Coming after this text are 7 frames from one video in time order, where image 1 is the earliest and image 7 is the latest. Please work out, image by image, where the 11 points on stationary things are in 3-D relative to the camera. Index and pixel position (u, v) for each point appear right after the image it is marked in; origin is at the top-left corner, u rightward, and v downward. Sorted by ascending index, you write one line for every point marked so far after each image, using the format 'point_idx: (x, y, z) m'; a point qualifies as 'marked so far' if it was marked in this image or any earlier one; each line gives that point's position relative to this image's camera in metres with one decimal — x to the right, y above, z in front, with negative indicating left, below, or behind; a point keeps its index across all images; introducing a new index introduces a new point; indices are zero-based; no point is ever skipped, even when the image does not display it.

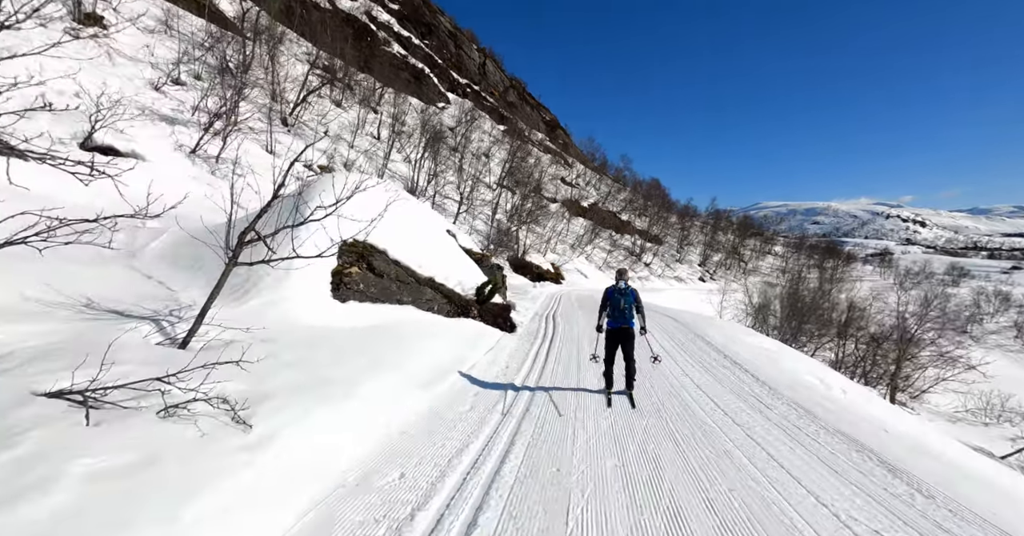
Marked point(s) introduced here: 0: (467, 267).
0: (-1.2, +0.1, +10.8) m
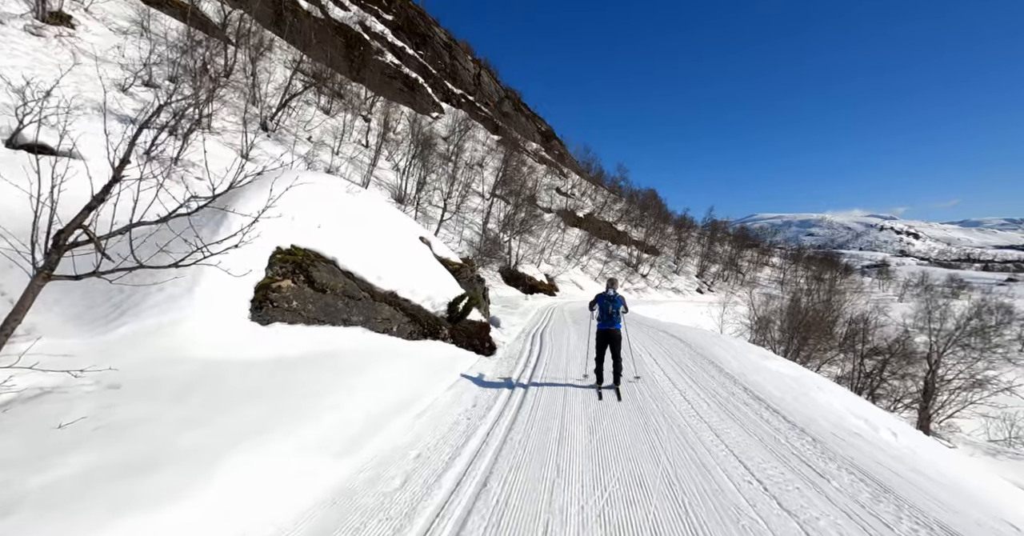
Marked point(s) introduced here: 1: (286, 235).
0: (-1.7, -0.2, +9.4) m
1: (-3.6, +0.5, +6.6) m
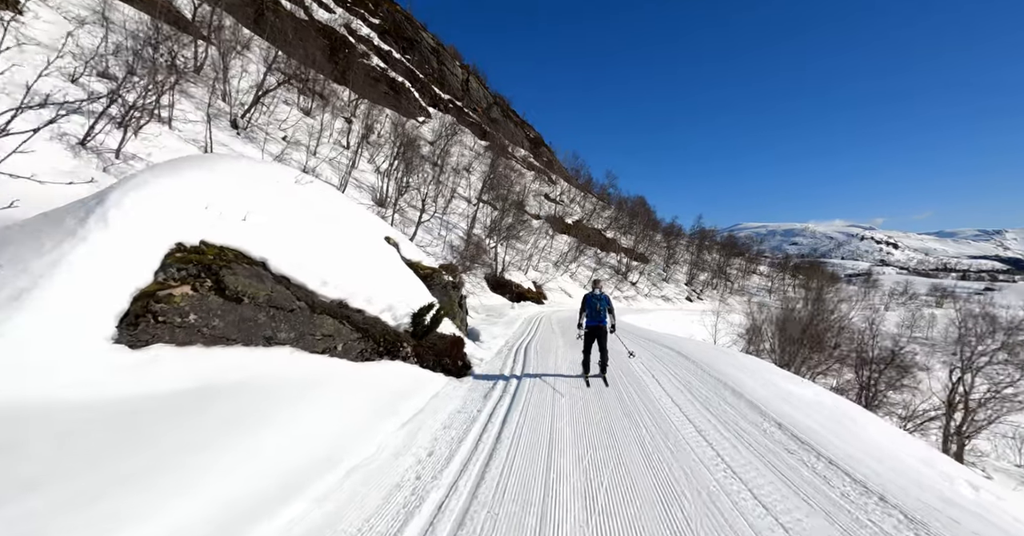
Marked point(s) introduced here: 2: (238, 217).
0: (-2.1, -0.3, +8.0) m
1: (-3.9, +0.5, +5.1) m
2: (-3.7, +0.7, +5.7) m
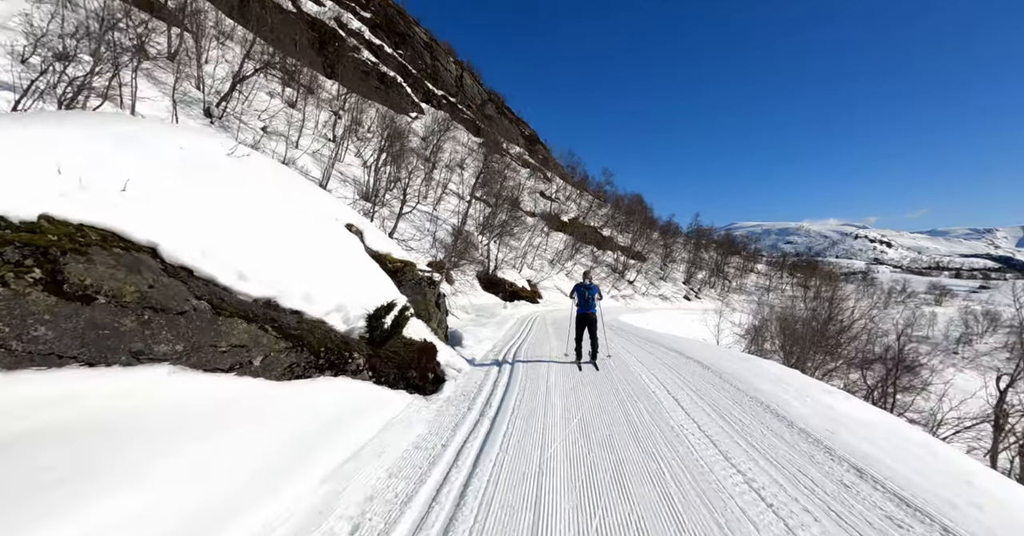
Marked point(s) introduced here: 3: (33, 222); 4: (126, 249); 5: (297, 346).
0: (-2.3, -0.2, +6.6) m
1: (-4.1, +0.6, +3.7) m
2: (-4.0, +0.8, +4.2) m
3: (-4.0, +0.4, +3.5) m
4: (-3.6, +0.2, +3.9) m
5: (-2.5, -0.9, +4.9) m
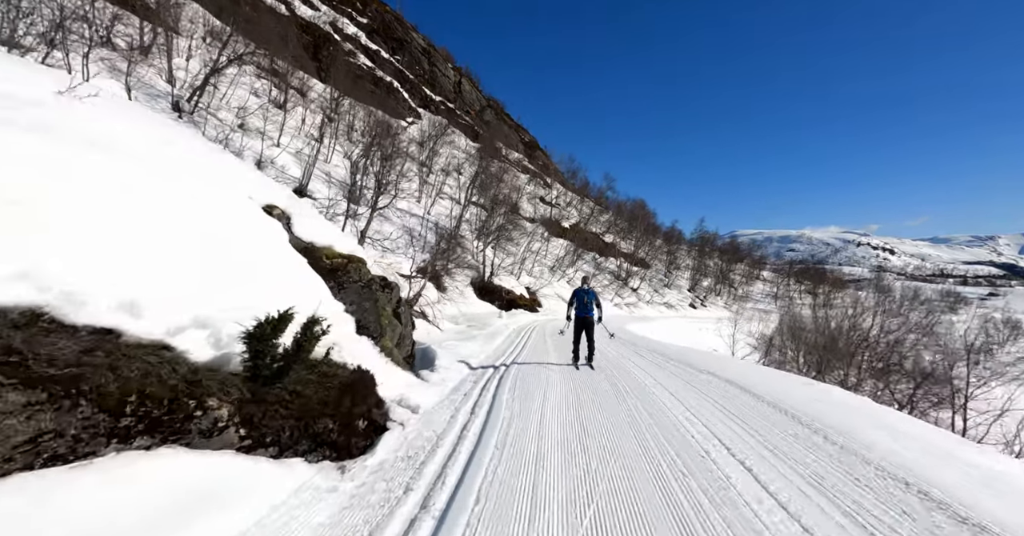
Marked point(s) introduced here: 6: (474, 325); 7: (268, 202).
0: (-2.6, -0.1, +4.4) m
1: (-4.4, +0.8, +1.5) m
2: (-4.3, +0.9, +2.1) m
3: (-4.3, +0.5, +1.4) m
4: (-3.9, +0.3, +1.8) m
5: (-2.8, -0.8, +2.7) m
6: (-1.7, -2.7, +19.4) m
7: (-3.3, +1.0, +6.1) m
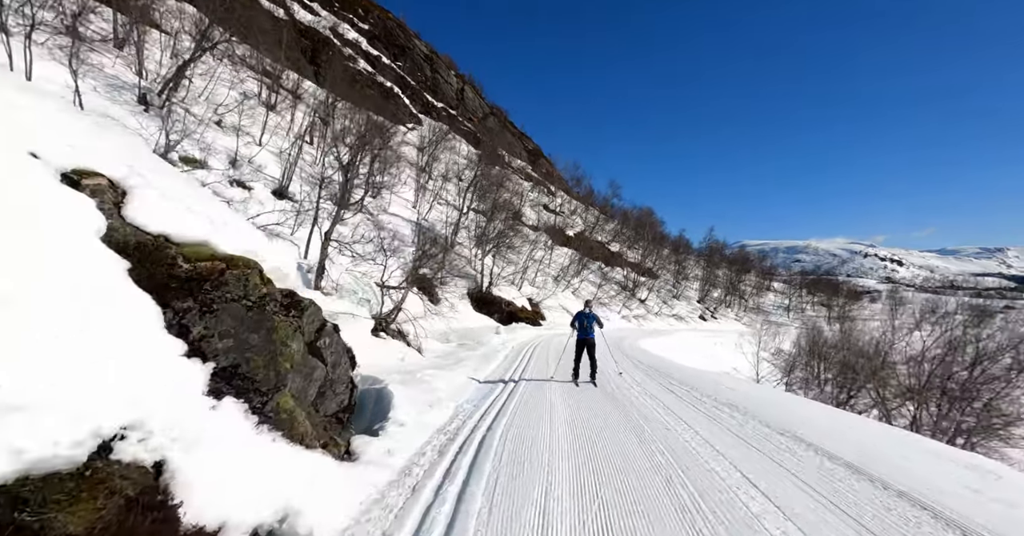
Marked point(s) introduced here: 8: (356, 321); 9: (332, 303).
0: (-2.8, -0.2, +2.0) m
1: (-4.6, +0.8, -0.9) m
2: (-4.5, +0.9, -0.3) m
3: (-4.5, +0.6, -1.0) m
4: (-4.1, +0.3, -0.7) m
5: (-3.0, -0.8, +0.2) m
6: (-1.8, -3.1, +16.9) m
7: (-3.5, +0.9, +3.7) m
8: (-4.1, -1.4, +11.0) m
9: (-4.8, -0.9, +11.1) m
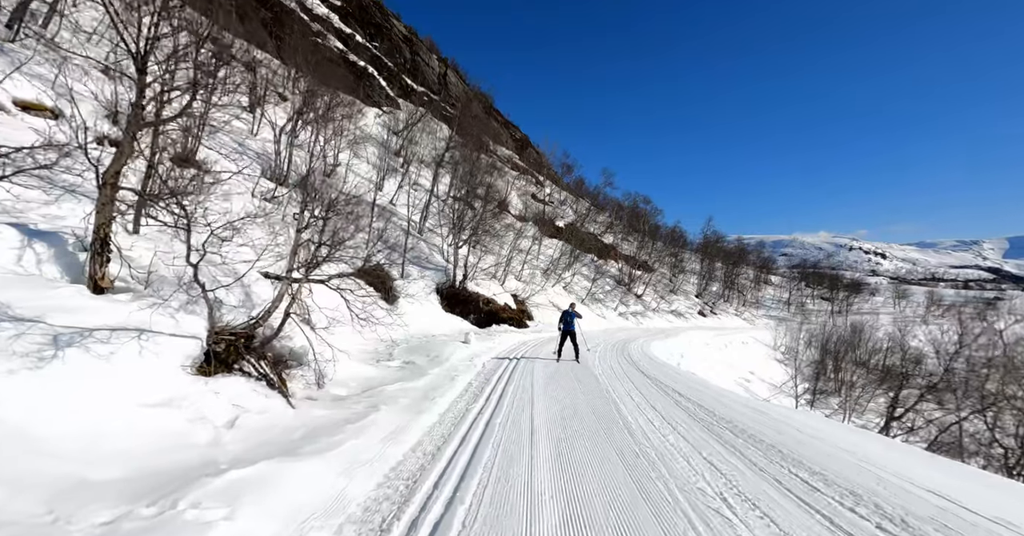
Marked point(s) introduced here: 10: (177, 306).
0: (-3.3, +0.1, -3.5) m
1: (-5.0, +1.1, -6.4) m
2: (-4.9, +1.2, -5.8) m
3: (-4.9, +0.8, -6.5) m
4: (-4.5, +0.6, -6.1) m
5: (-3.4, -0.5, -5.2) m
6: (-2.7, -2.6, +11.5) m
7: (-4.0, +1.2, -1.8) m
8: (-4.8, -1.0, +5.6) m
9: (-5.5, -0.6, +5.6) m
10: (-5.3, -0.6, +6.7) m
